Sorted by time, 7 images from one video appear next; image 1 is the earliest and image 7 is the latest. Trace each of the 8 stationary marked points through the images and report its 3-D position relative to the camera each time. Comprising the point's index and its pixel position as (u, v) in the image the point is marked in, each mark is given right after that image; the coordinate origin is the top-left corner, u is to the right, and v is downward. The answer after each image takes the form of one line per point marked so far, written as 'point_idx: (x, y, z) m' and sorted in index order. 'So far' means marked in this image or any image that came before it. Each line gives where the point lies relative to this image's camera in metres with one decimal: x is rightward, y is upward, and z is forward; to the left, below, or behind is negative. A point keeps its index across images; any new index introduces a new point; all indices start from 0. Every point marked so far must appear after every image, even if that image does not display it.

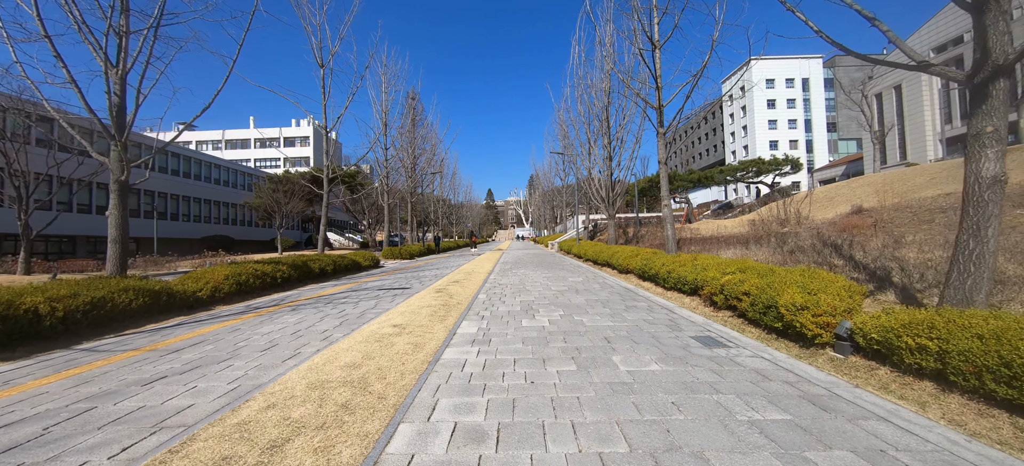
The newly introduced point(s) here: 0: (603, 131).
0: (+4.9, +5.4, +18.3) m
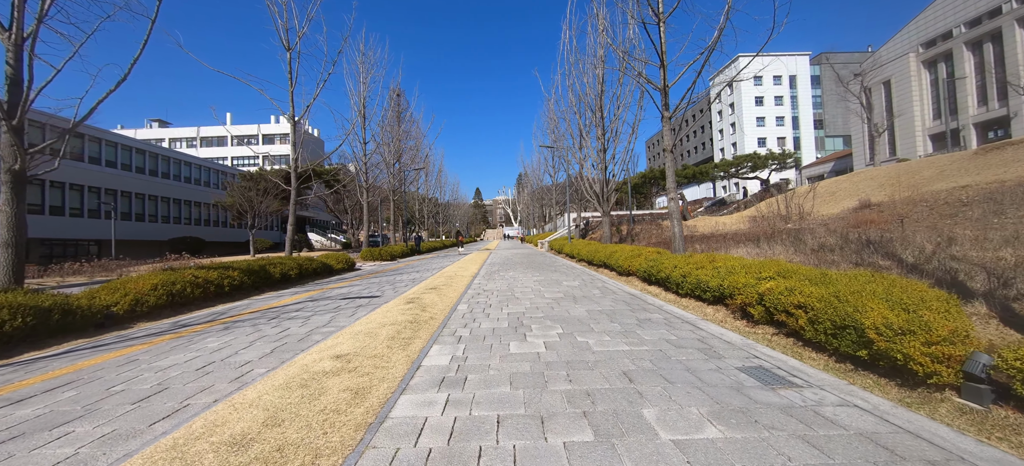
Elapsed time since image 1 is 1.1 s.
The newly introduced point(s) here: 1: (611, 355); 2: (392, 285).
0: (+4.3, +5.5, +17.1) m
1: (+1.1, -1.4, +3.9) m
2: (-3.6, -1.5, +10.3) m
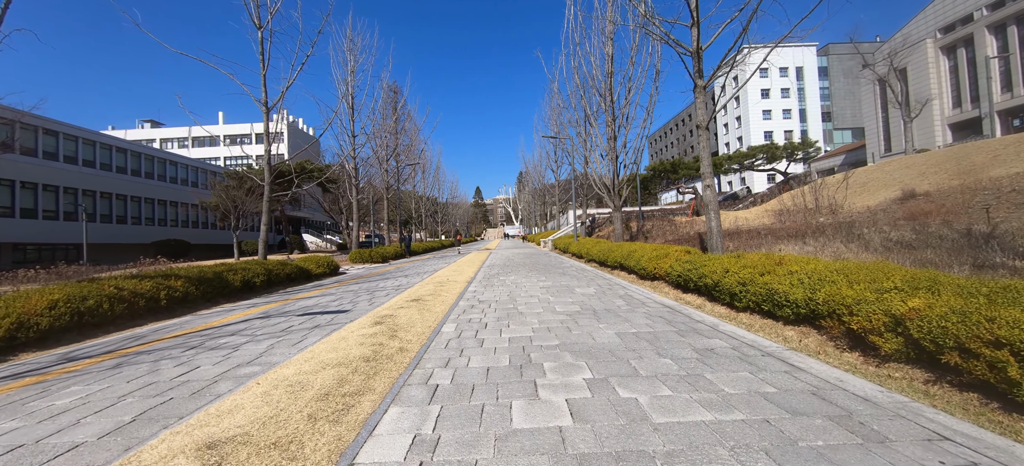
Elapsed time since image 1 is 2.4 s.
0: (+4.3, +5.7, +15.5) m
1: (+1.1, -1.3, +2.2) m
2: (-3.5, -1.5, +8.7) m
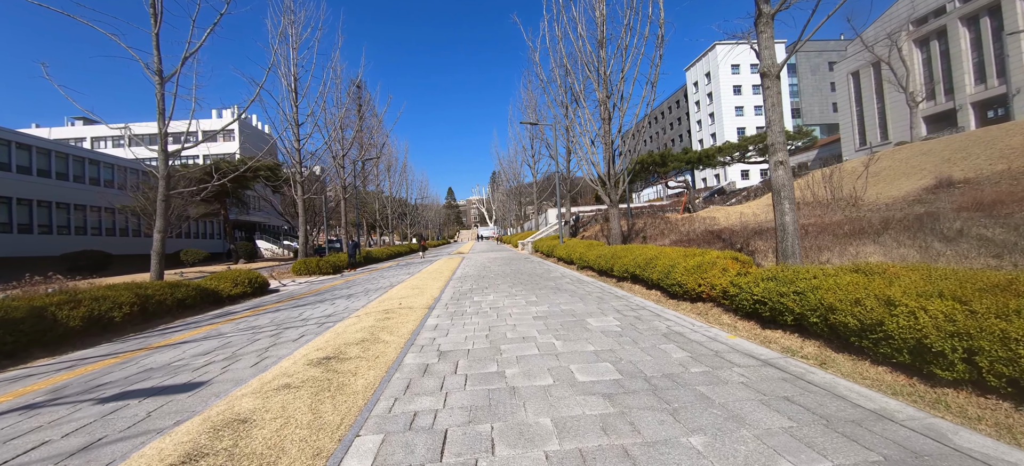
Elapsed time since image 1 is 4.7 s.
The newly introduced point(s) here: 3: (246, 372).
0: (+3.3, +5.7, +13.0) m
1: (+1.3, -1.4, -0.4) m
2: (-3.9, -1.6, +5.7) m
3: (-3.1, -1.6, +4.0) m
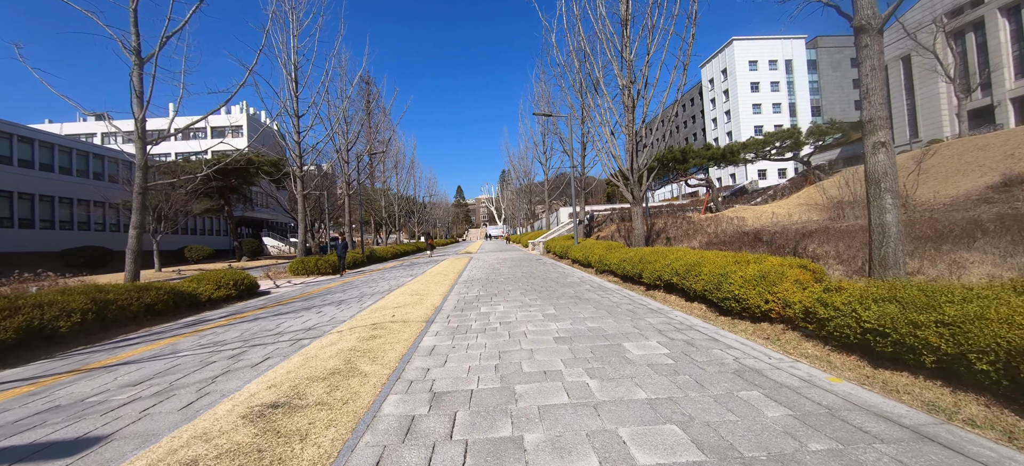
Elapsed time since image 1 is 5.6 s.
0: (+3.8, +5.7, +11.8) m
1: (+1.3, -1.4, -1.6) m
2: (-3.6, -1.6, +4.7) m
3: (-2.9, -1.6, +2.9) m
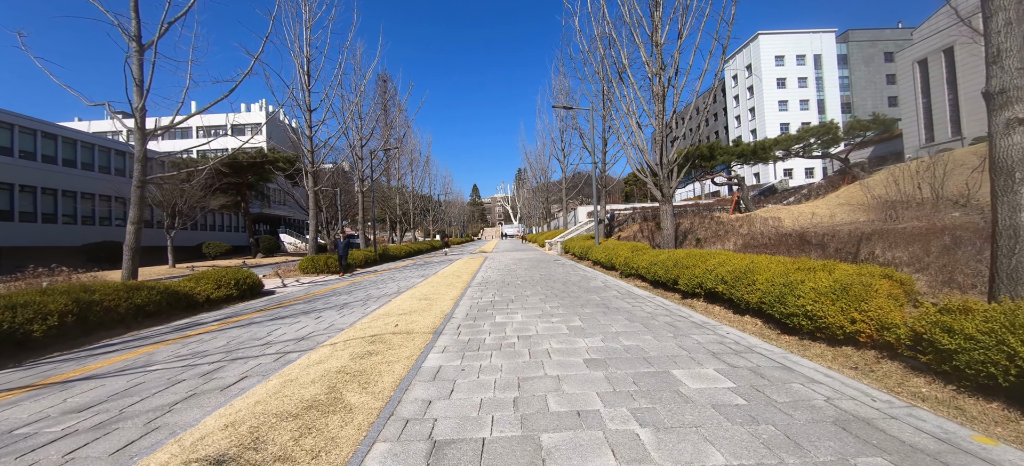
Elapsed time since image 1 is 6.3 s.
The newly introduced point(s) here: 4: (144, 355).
0: (+4.4, +5.6, +10.8) m
1: (+1.3, -1.4, -2.4) m
2: (-3.4, -1.5, +4.1) m
3: (-2.8, -1.6, +2.3) m
4: (-4.9, -1.6, +4.6) m
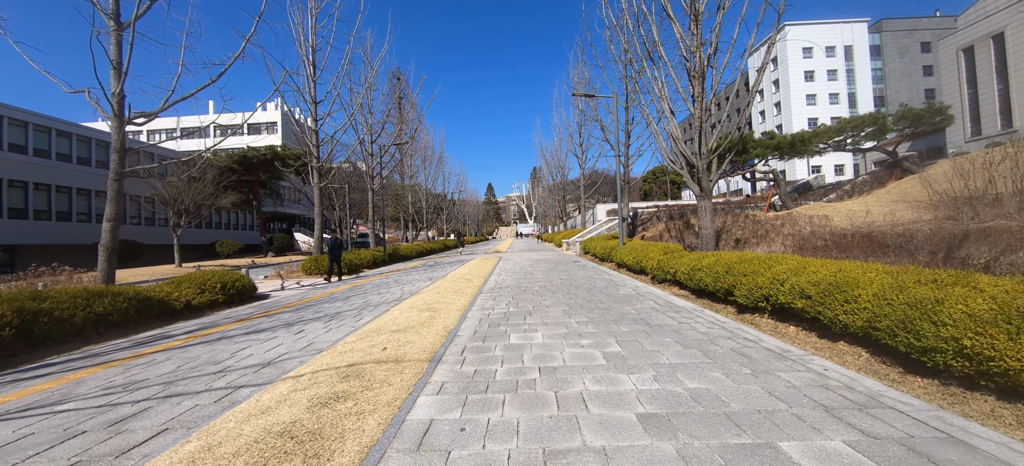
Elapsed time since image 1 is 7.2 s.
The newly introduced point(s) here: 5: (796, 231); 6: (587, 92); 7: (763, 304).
0: (+4.9, +5.7, +9.5) m
1: (+1.2, -1.4, -3.5) m
2: (-3.2, -1.5, +3.1) m
3: (-2.7, -1.5, +1.3) m
4: (-4.7, -1.6, +3.7) m
5: (+9.7, +0.1, +11.7) m
6: (+3.6, +6.9, +16.6) m
7: (+3.8, -1.1, +5.2) m
